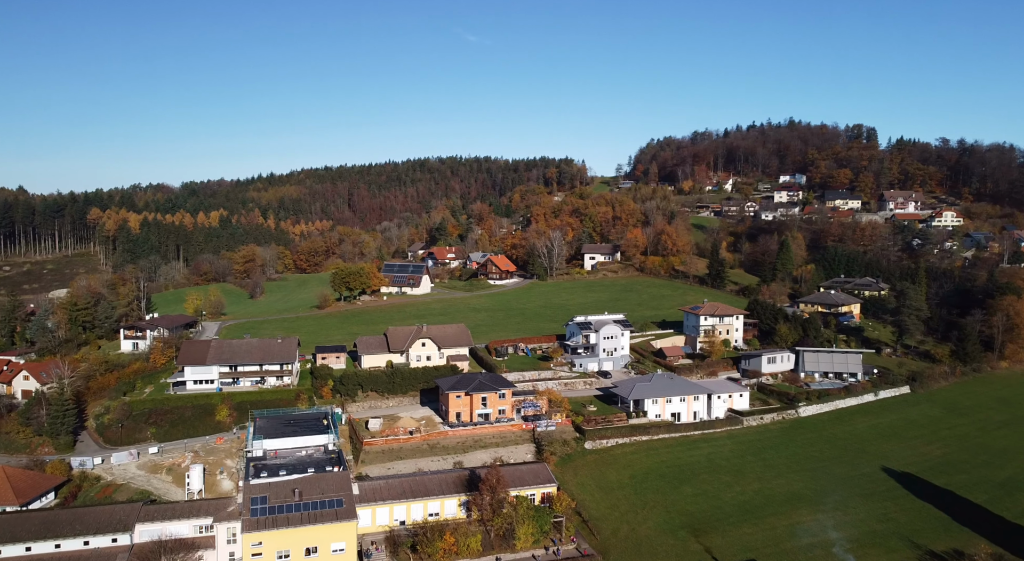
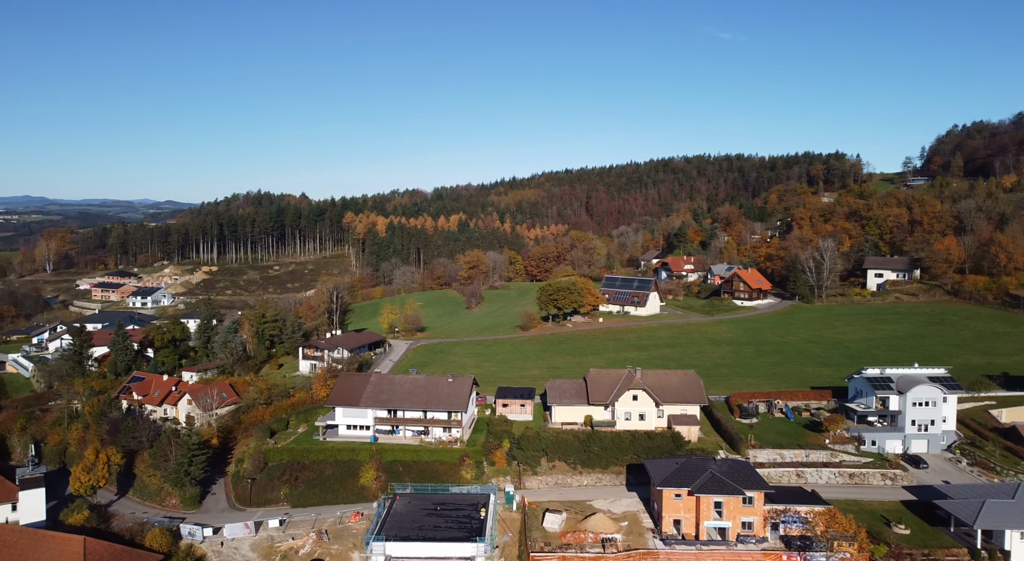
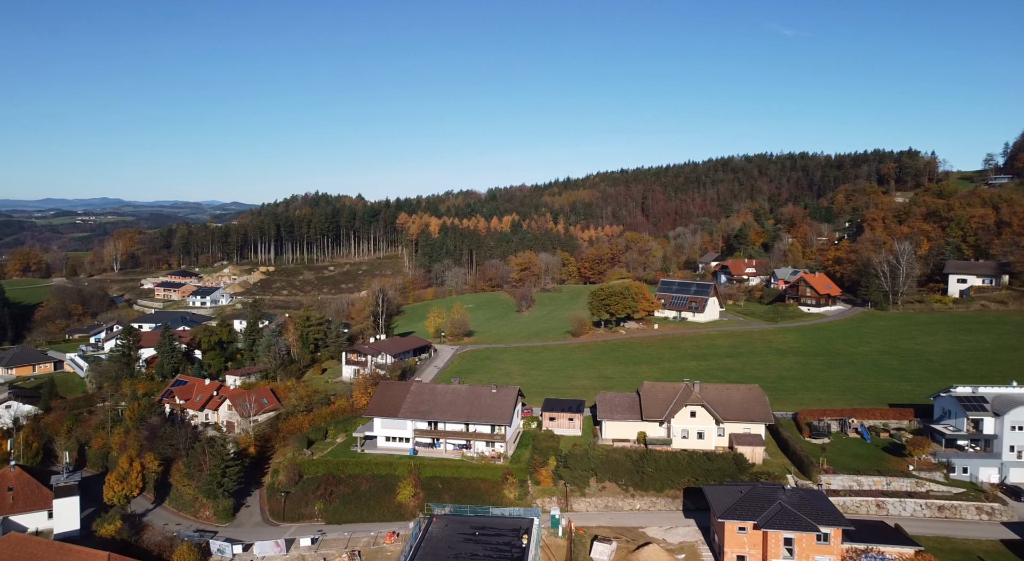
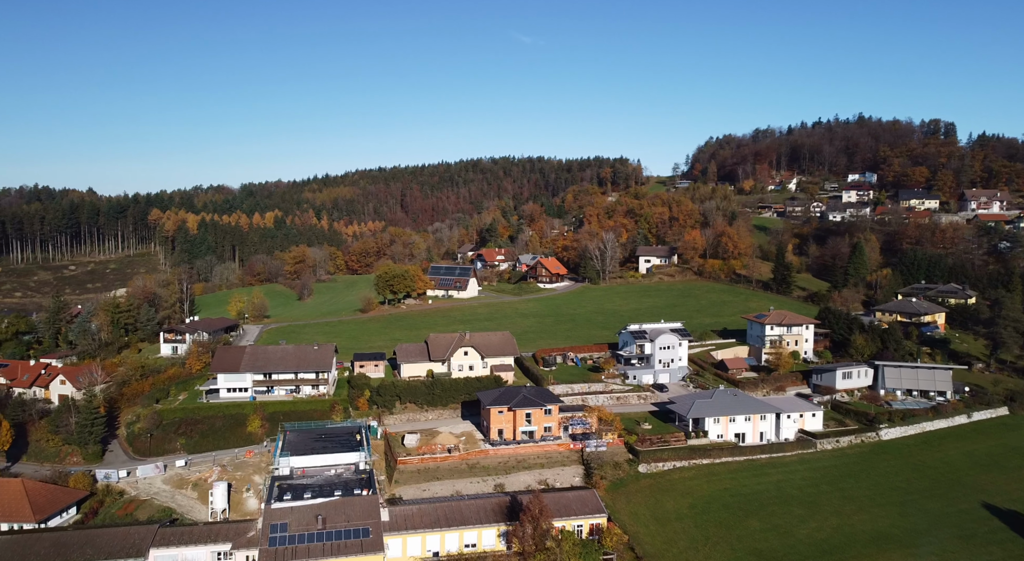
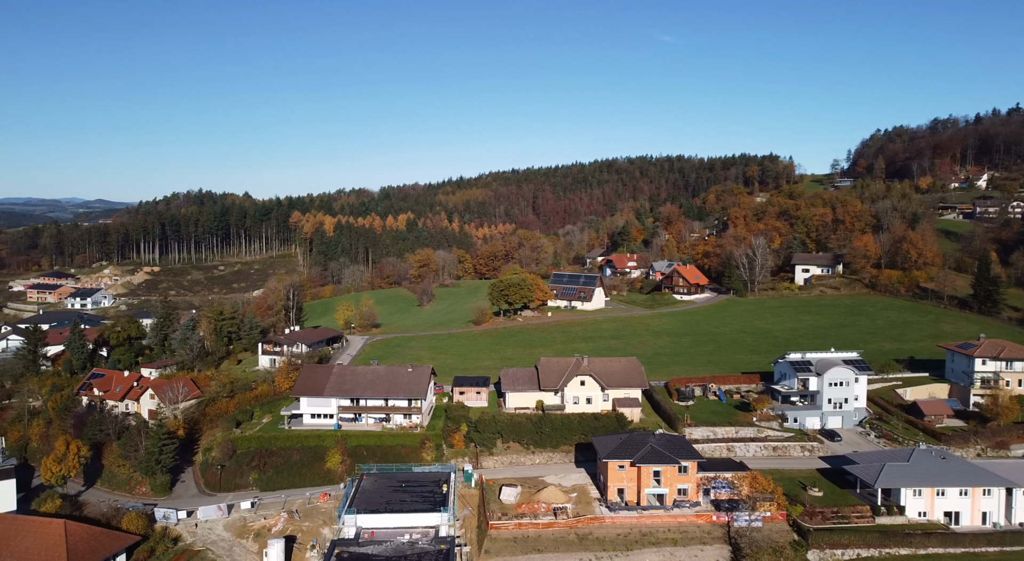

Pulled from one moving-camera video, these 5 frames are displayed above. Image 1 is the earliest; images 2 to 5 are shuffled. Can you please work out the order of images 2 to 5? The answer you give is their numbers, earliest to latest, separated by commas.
4, 5, 2, 3
